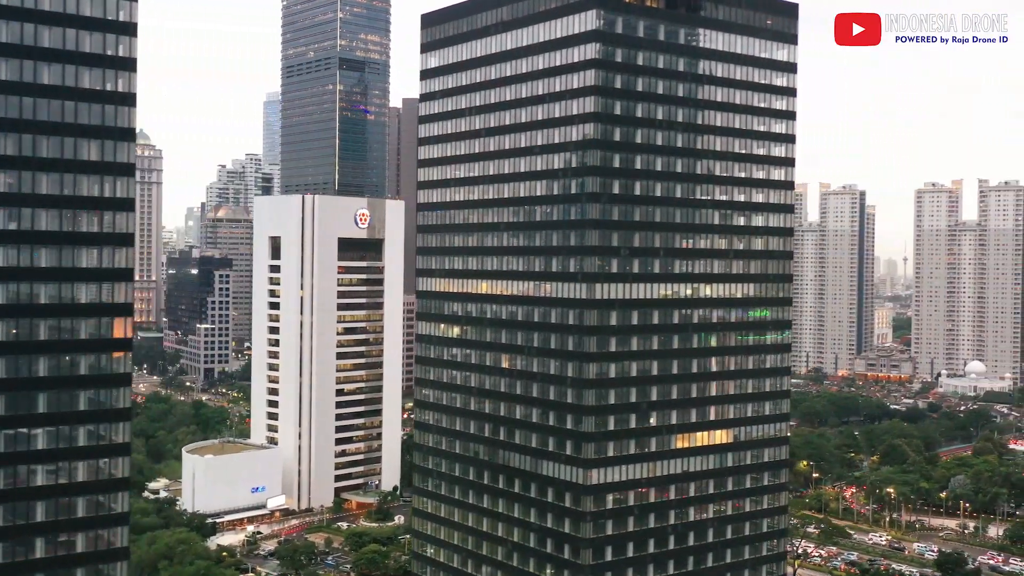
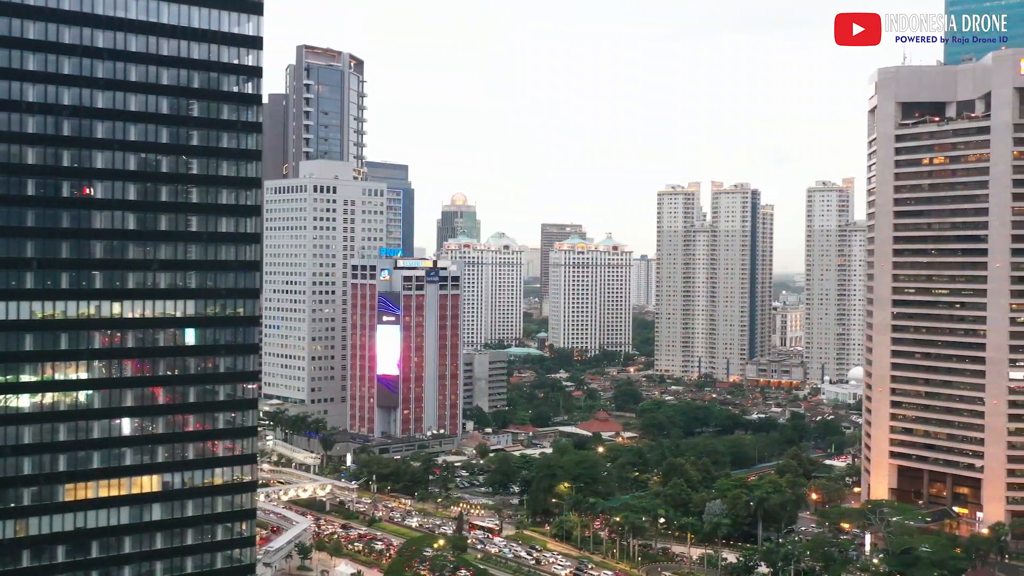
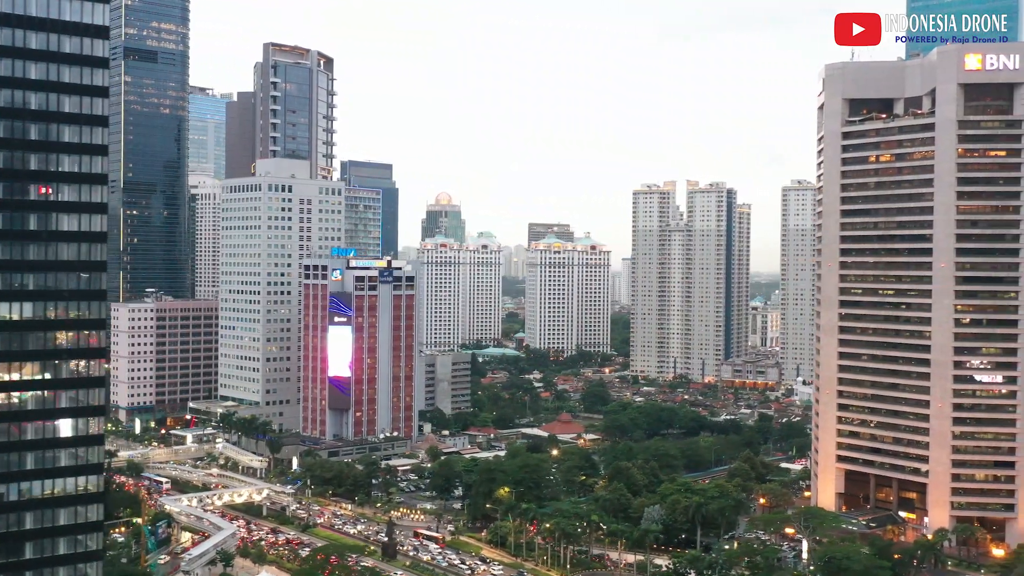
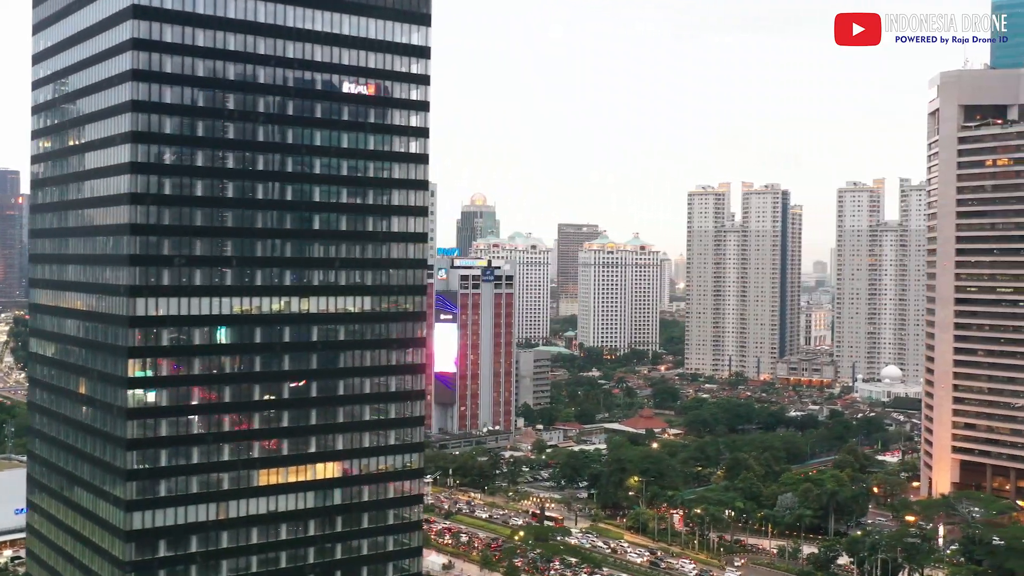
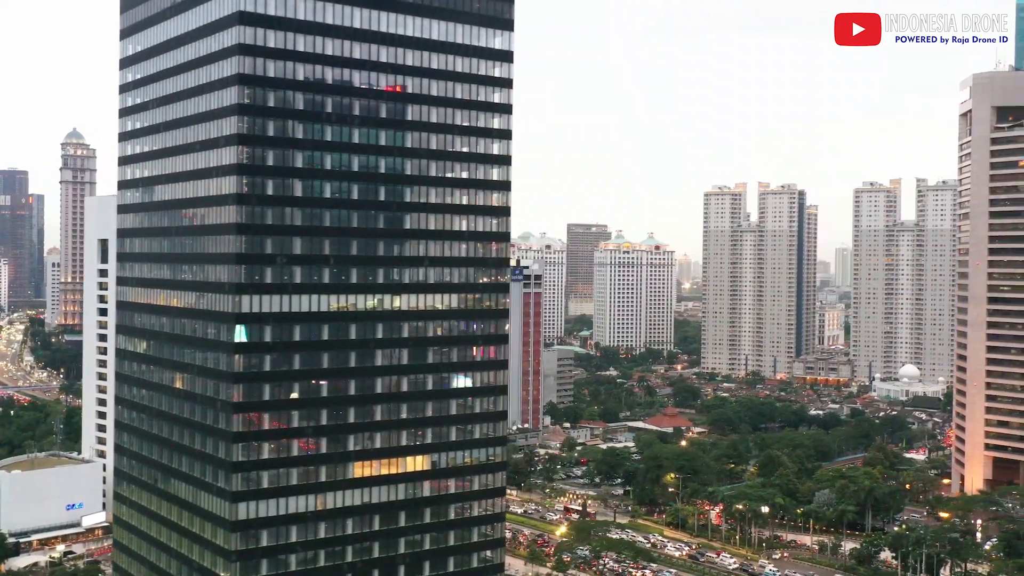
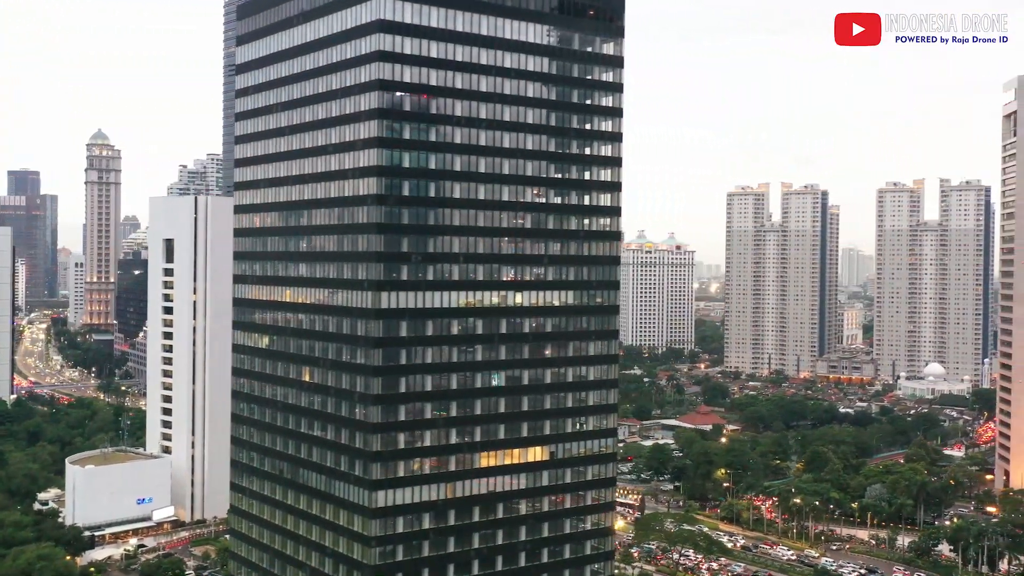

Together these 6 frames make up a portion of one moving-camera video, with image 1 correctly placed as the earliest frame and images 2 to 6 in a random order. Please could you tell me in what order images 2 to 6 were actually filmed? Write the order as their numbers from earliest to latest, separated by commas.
6, 5, 4, 2, 3
